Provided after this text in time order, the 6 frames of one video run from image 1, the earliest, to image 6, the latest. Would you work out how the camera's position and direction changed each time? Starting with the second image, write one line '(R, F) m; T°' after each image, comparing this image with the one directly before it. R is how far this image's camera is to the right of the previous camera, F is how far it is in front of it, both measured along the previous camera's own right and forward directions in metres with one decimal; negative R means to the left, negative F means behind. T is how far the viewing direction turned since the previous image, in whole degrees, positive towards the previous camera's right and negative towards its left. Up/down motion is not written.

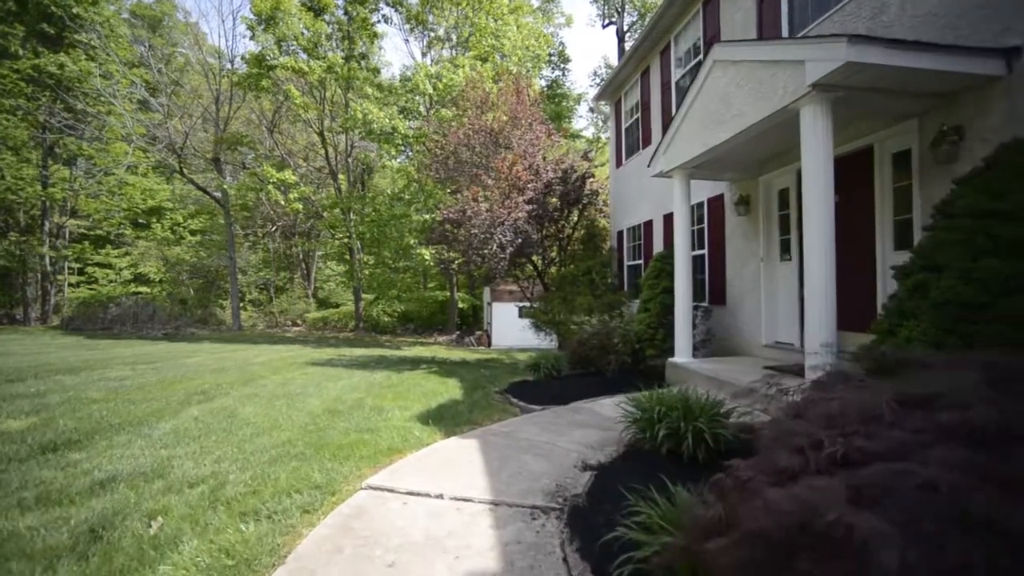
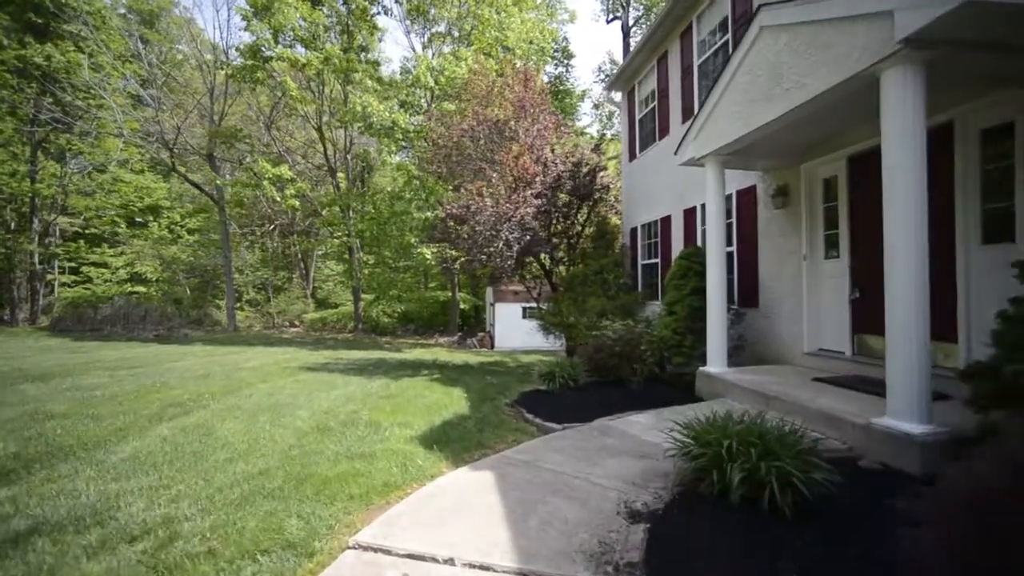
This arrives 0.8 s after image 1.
(-0.2, +0.7) m; 0°
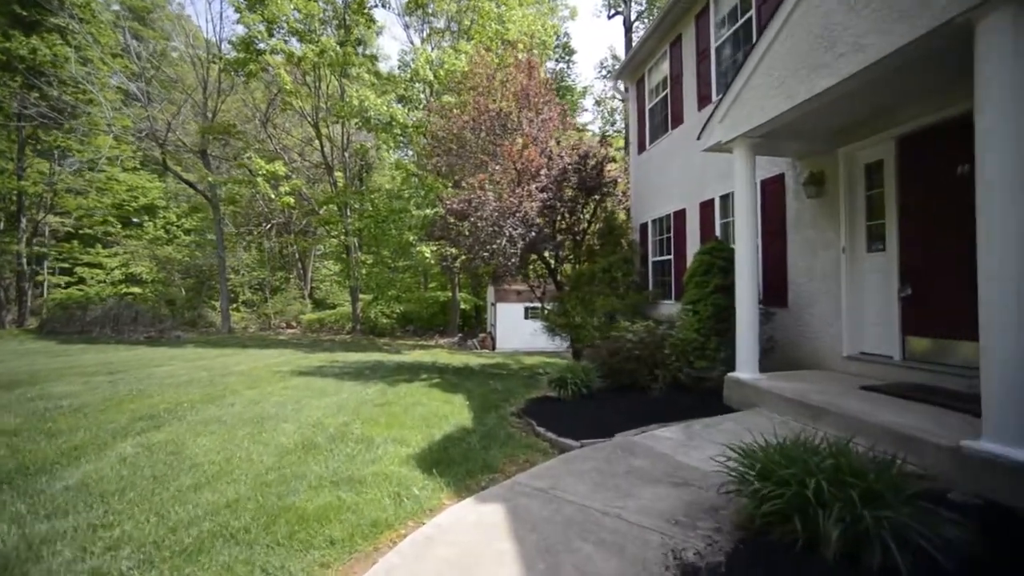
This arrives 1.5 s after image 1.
(-0.1, +0.6) m; 0°
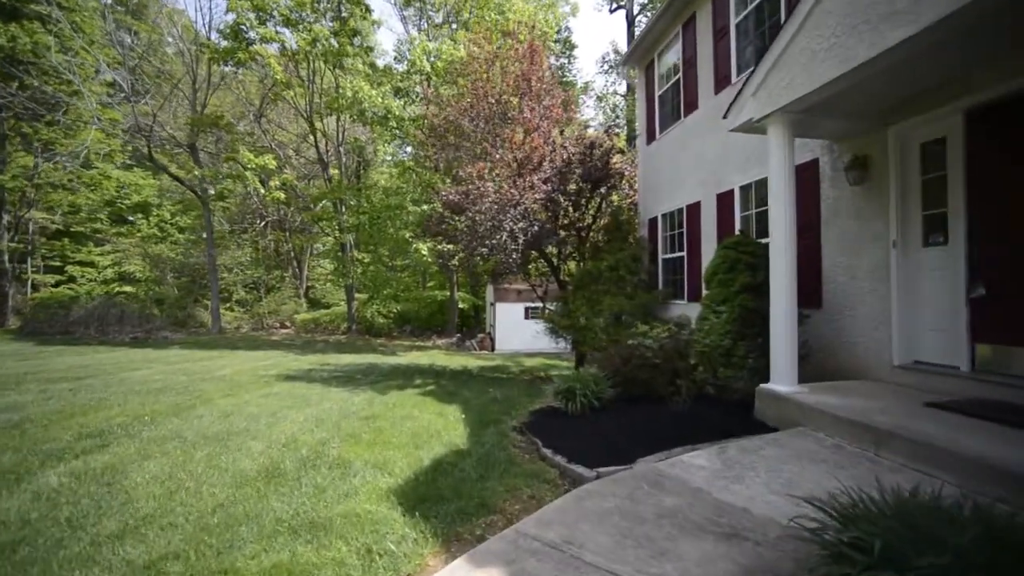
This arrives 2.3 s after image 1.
(0.0, +0.7) m; 0°
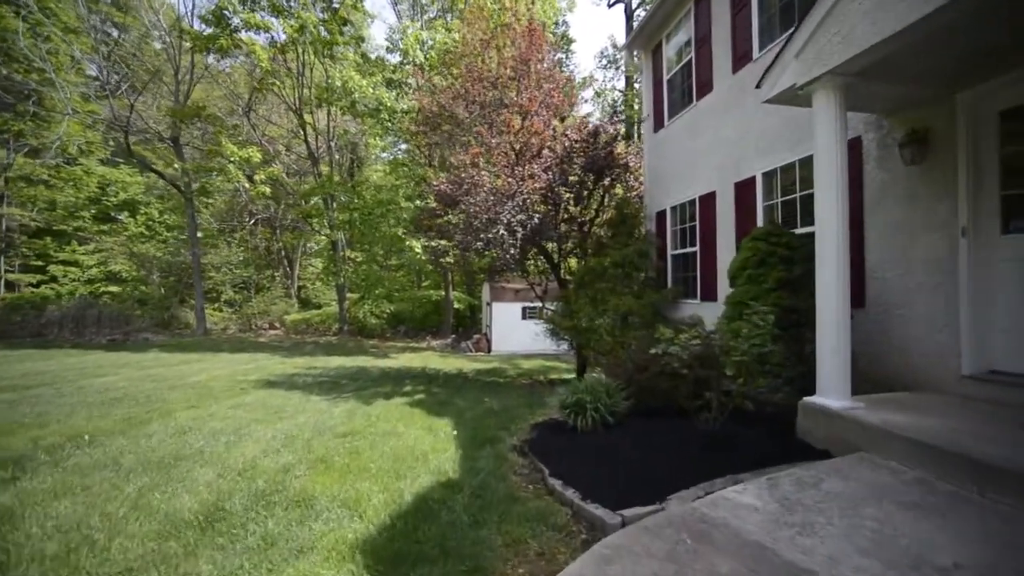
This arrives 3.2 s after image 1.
(0.0, +0.7) m; +1°
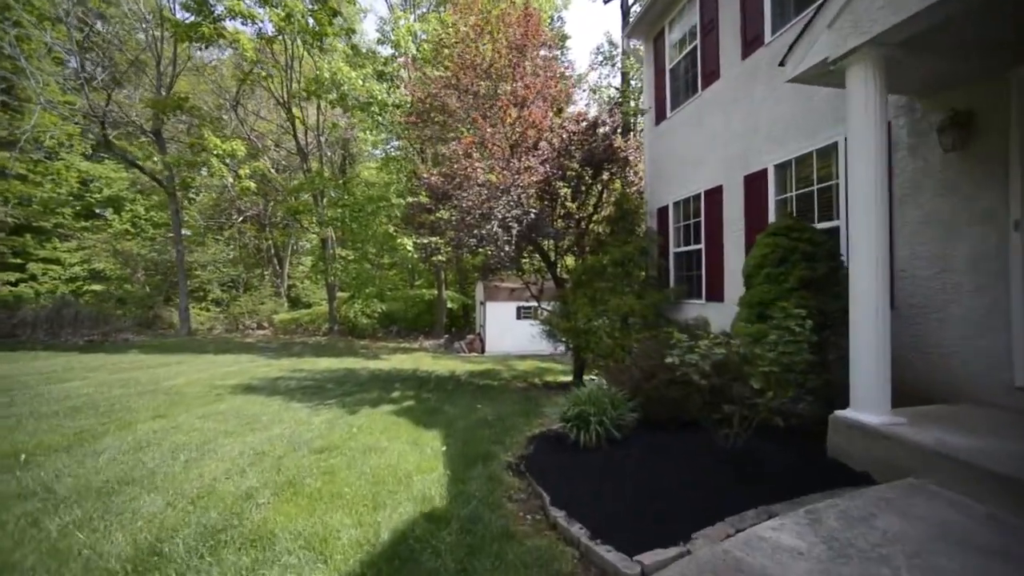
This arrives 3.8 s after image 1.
(0.0, +0.5) m; +1°
